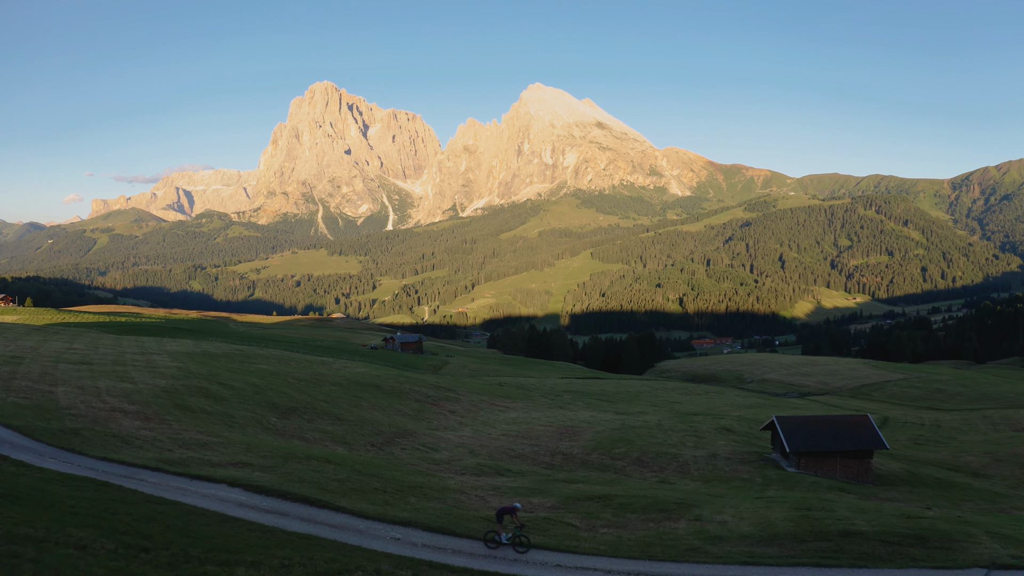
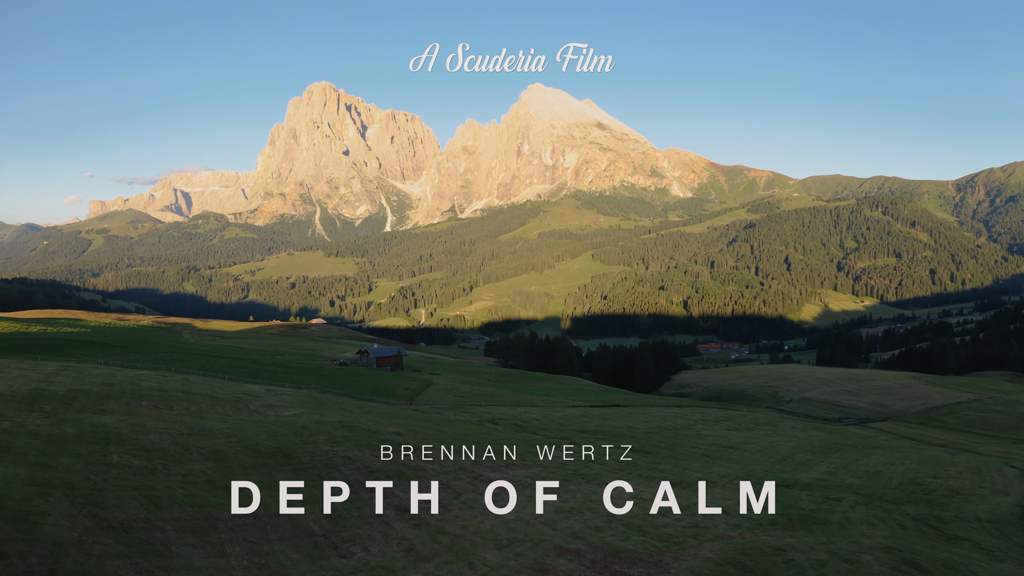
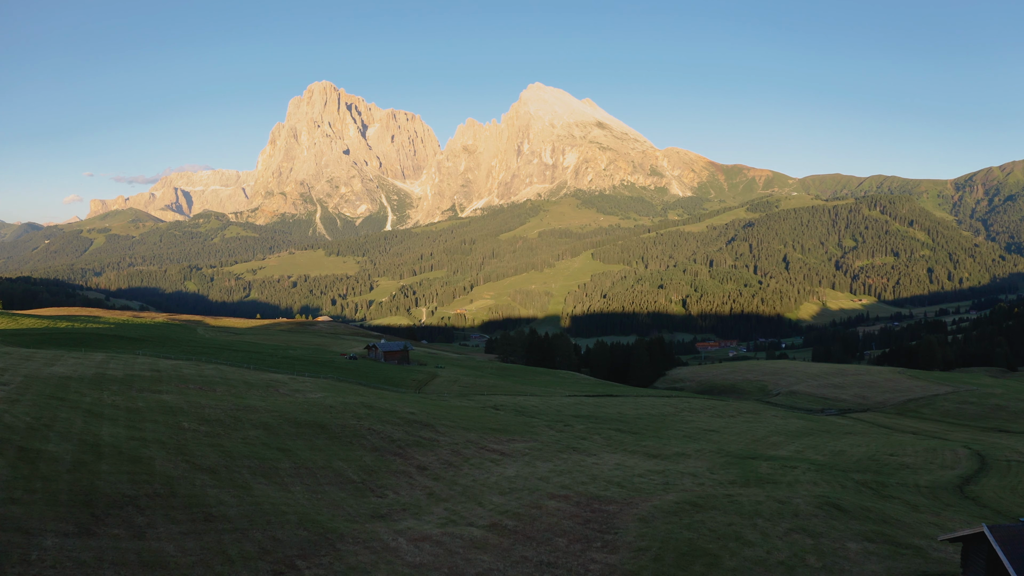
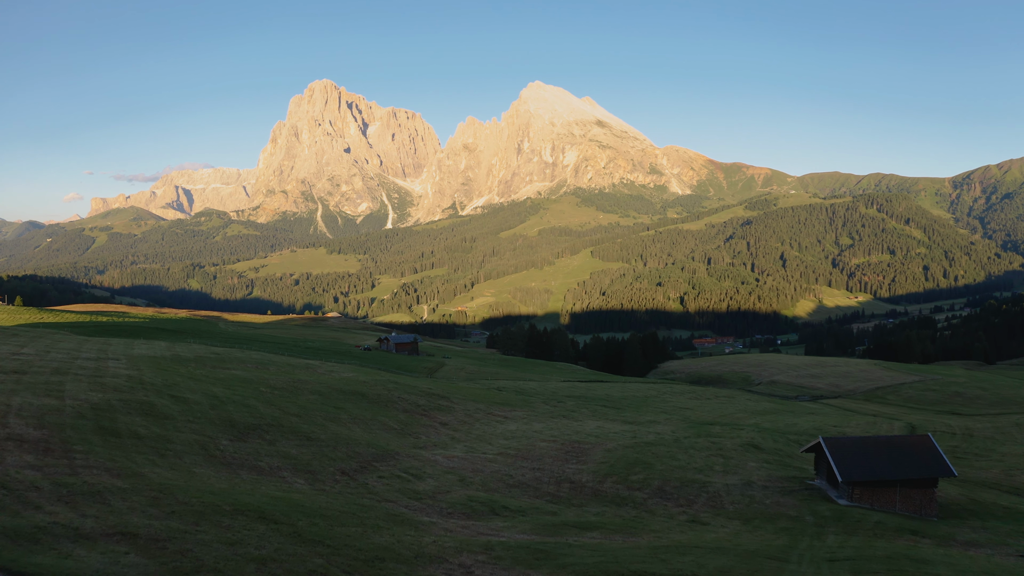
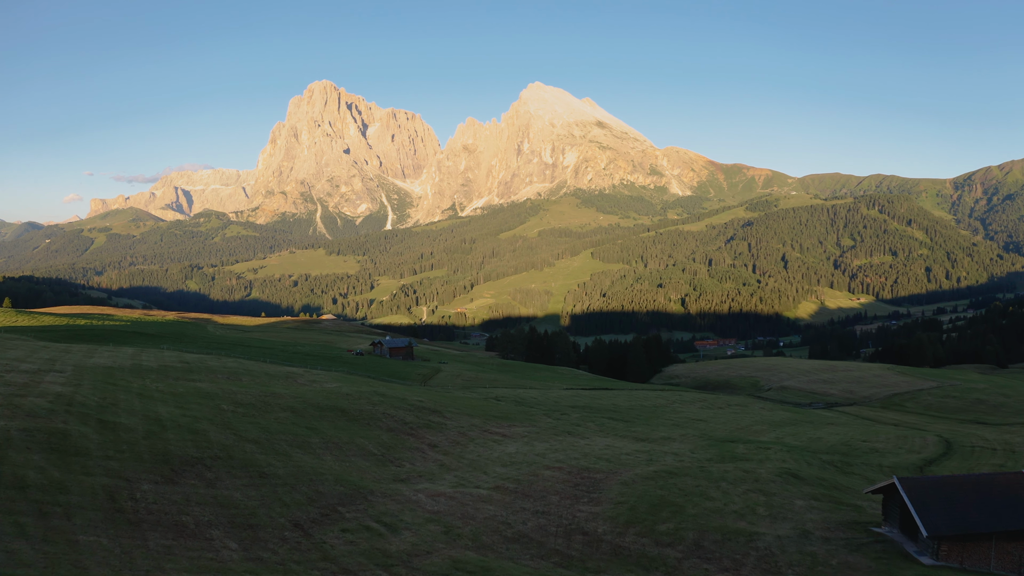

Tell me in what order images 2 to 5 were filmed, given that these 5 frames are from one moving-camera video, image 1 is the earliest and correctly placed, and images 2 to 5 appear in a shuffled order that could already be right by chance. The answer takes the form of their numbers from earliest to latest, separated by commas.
4, 5, 3, 2
